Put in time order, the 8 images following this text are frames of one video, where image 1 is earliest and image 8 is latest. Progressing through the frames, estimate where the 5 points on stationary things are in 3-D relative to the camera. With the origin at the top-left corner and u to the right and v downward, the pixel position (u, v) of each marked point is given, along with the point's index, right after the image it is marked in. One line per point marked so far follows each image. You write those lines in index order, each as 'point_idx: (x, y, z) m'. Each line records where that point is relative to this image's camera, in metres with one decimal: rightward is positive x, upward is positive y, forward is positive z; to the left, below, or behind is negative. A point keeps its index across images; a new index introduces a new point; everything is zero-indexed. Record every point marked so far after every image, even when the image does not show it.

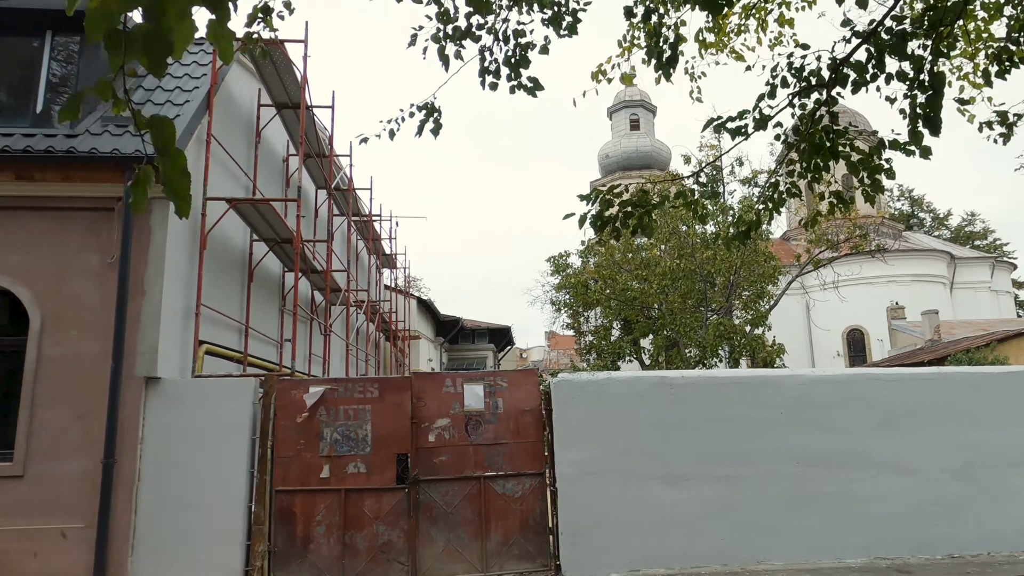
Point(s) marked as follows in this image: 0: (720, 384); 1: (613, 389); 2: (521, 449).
0: (+2.2, -1.0, +7.5) m
1: (+1.1, -1.1, +7.4) m
2: (+0.1, -1.7, +7.3) m
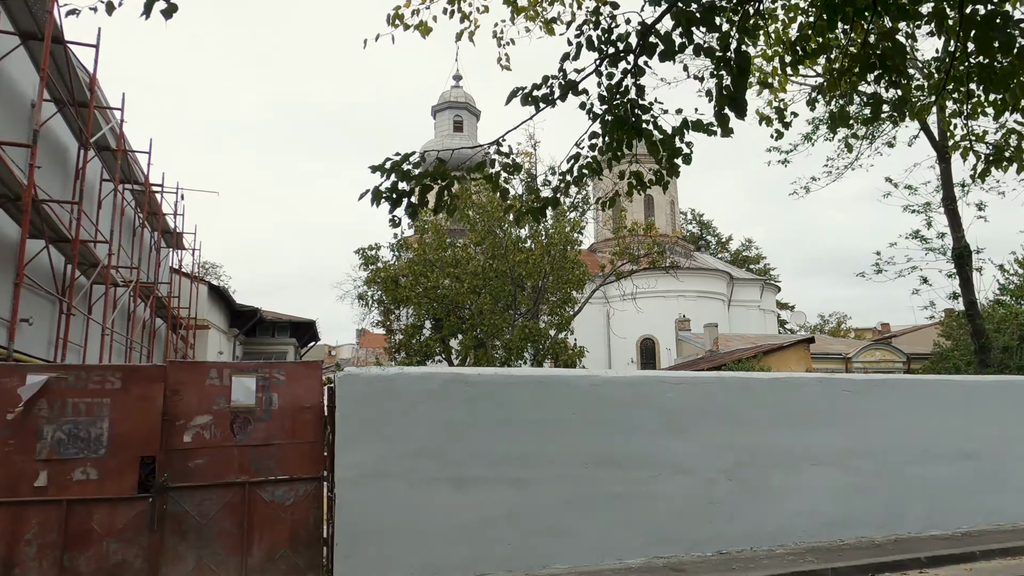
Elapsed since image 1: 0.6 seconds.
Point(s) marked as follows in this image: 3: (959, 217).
0: (0.0, -1.0, +7.2) m
1: (-1.0, -0.9, +6.8) m
2: (-2.0, -1.5, +6.5) m
3: (+7.4, +1.2, +11.7) m
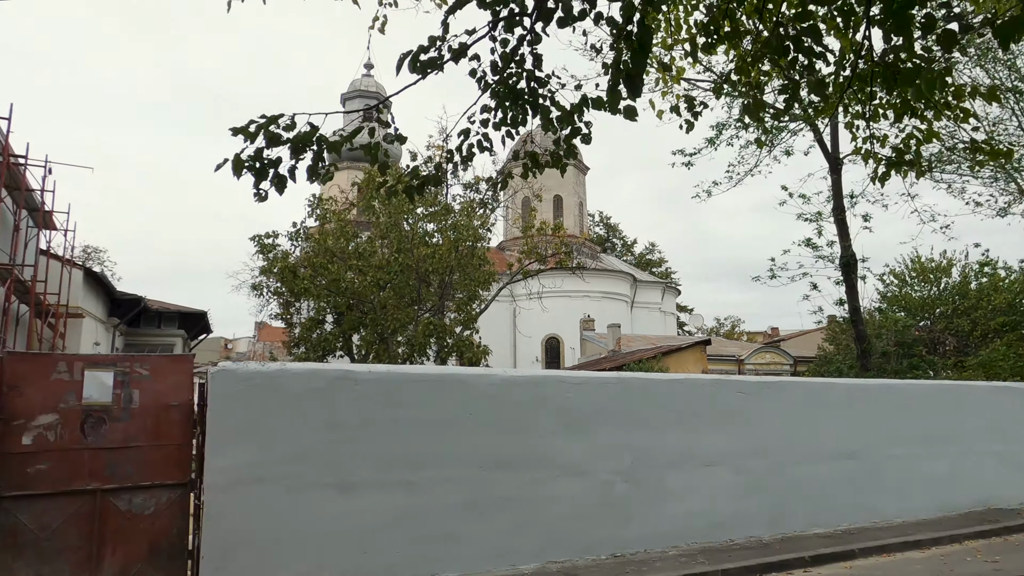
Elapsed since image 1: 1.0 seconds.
0: (-1.0, -0.9, +6.8) m
1: (-2.0, -0.8, +6.3) m
2: (-2.9, -1.4, +5.8) m
3: (+5.8, +1.1, +12.2) m
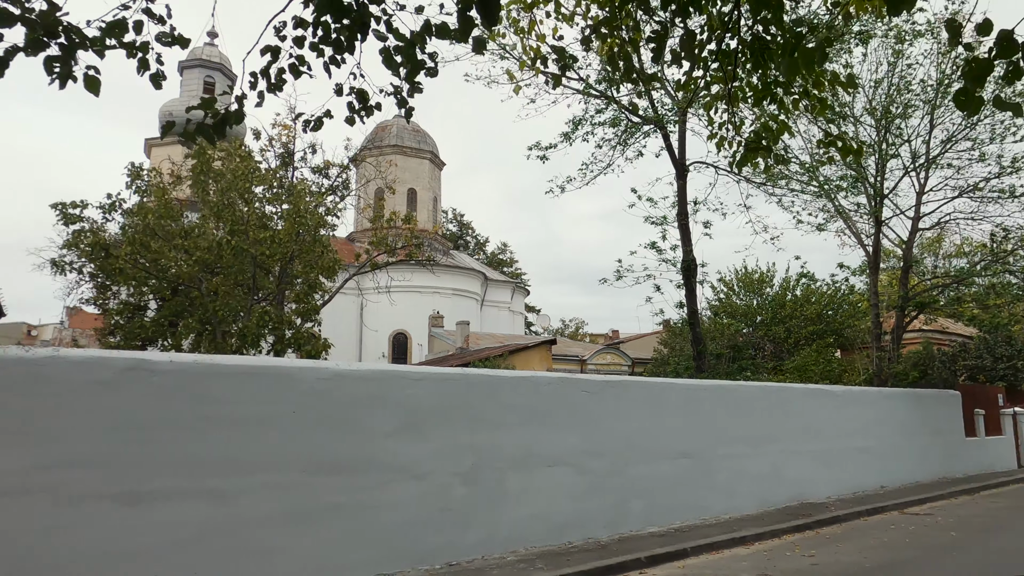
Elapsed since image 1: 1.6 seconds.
0: (-2.4, -0.7, +5.9) m
1: (-3.3, -0.6, +5.1) m
2: (-4.2, -1.1, +4.5) m
3: (+3.2, +1.0, +12.6) m
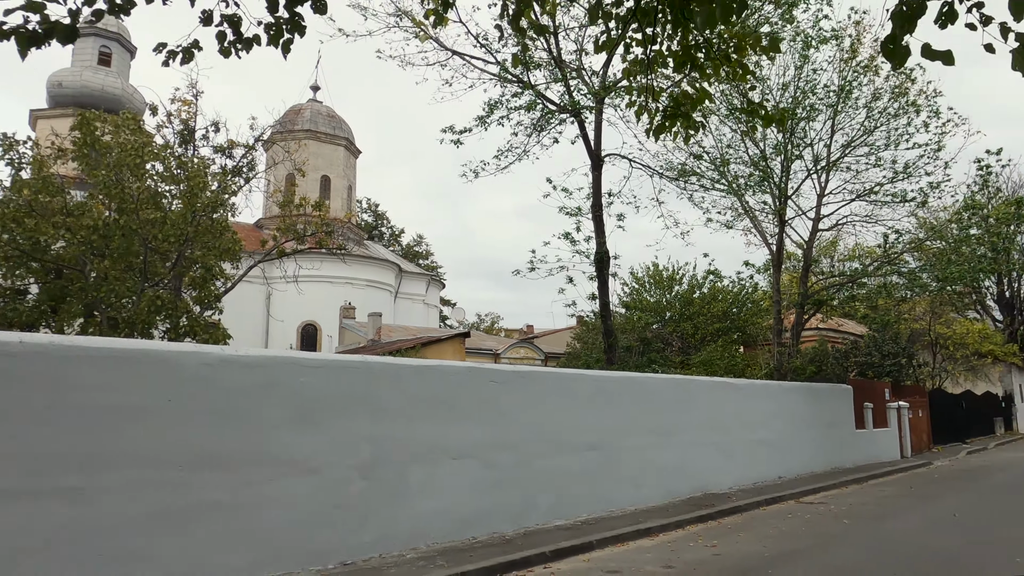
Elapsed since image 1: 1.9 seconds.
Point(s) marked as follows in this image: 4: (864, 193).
0: (-3.2, -0.5, +5.2) m
1: (-4.0, -0.4, +4.4) m
2: (-4.8, -0.9, +3.7) m
3: (+1.6, +1.1, +12.5) m
4: (+8.1, +2.2, +16.2) m
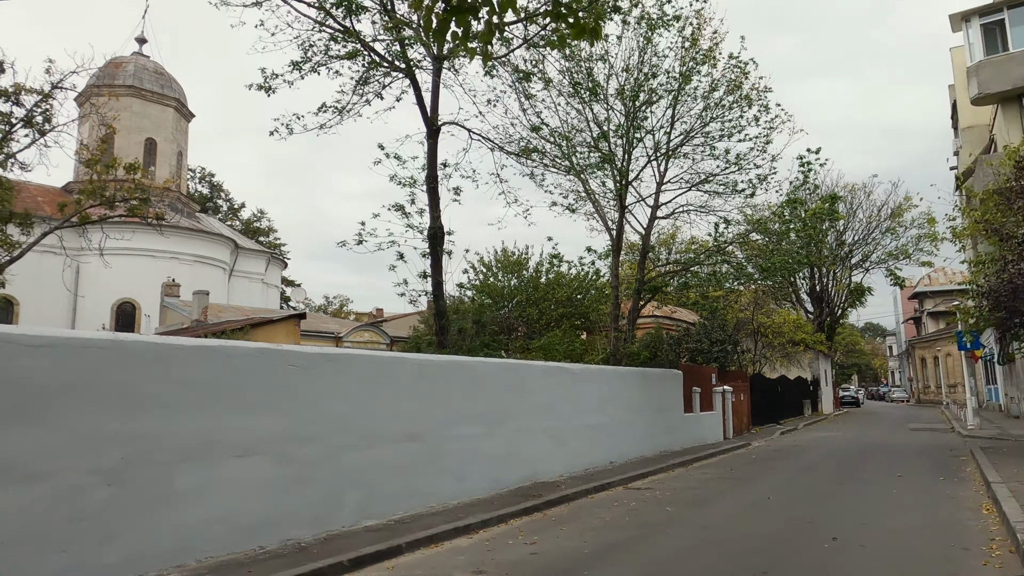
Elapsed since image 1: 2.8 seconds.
0: (-4.5, -0.2, +3.6) m
1: (-5.1, -0.1, +2.6) m
2: (-5.7, -0.6, +1.7) m
3: (-1.2, +1.5, +11.7) m
4: (+4.4, +2.5, +16.5) m
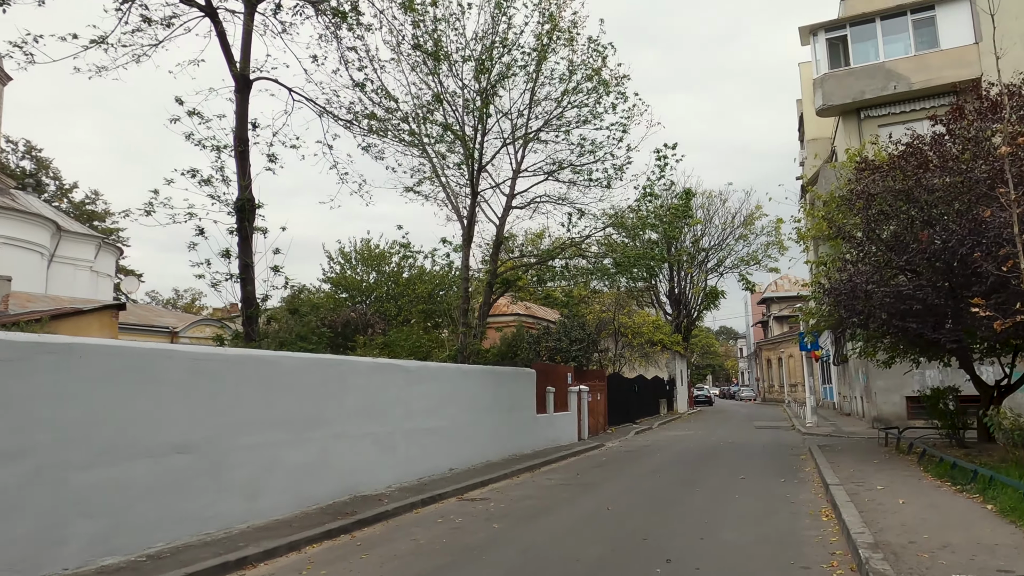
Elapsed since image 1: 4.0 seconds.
0: (-5.6, +0.1, +1.4) m
1: (-6.0, +0.2, +0.3) m
2: (-6.5, -0.2, -0.6) m
3: (-3.7, +1.8, +9.9) m
4: (+1.0, +2.6, +15.7) m
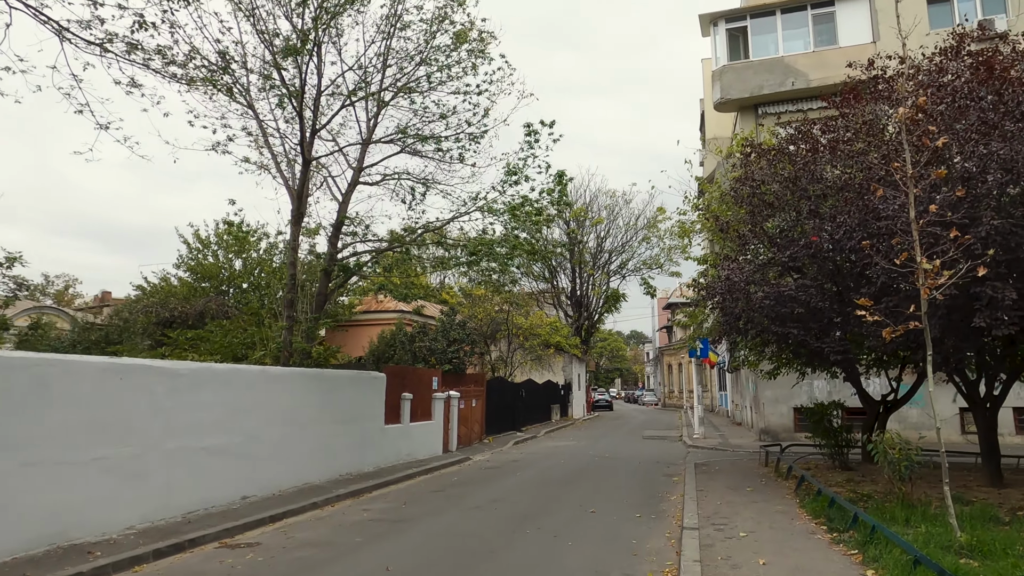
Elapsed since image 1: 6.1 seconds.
0: (-6.9, +0.5, -1.6) m
1: (-7.2, +0.6, -2.7) m
2: (-7.6, +0.2, -3.7) m
3: (-6.0, +2.1, +7.1) m
4: (-2.0, +2.8, +13.4) m
